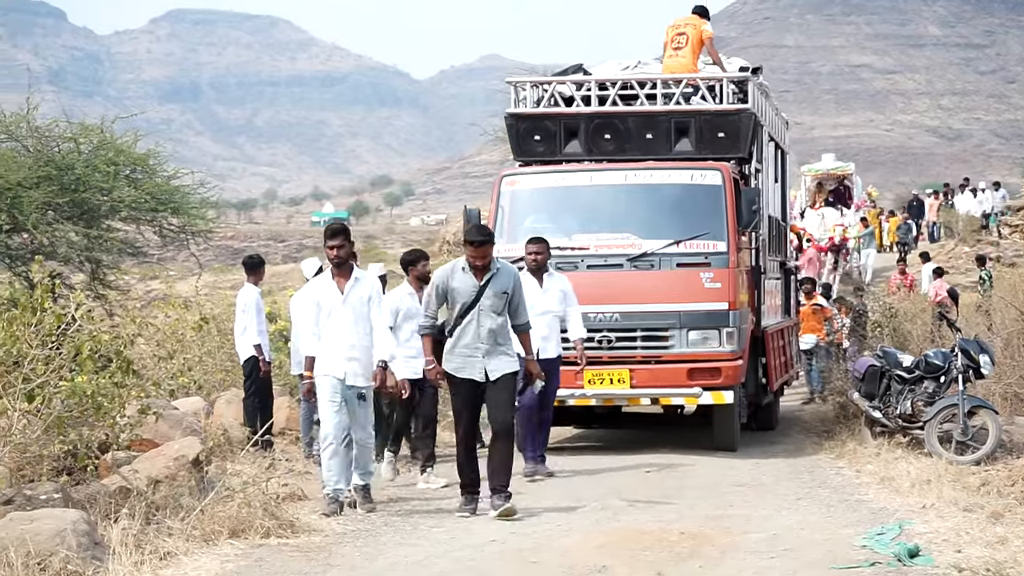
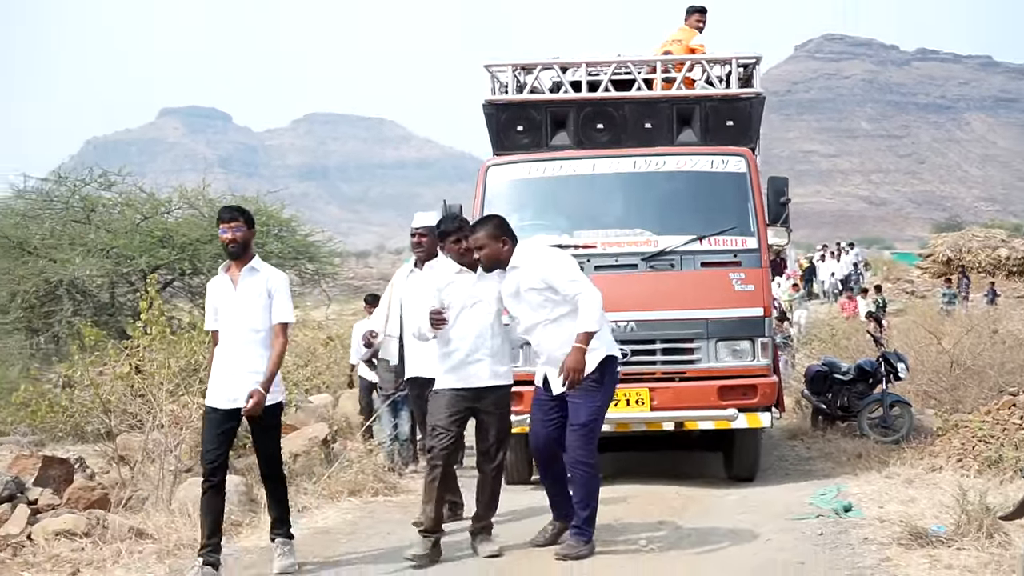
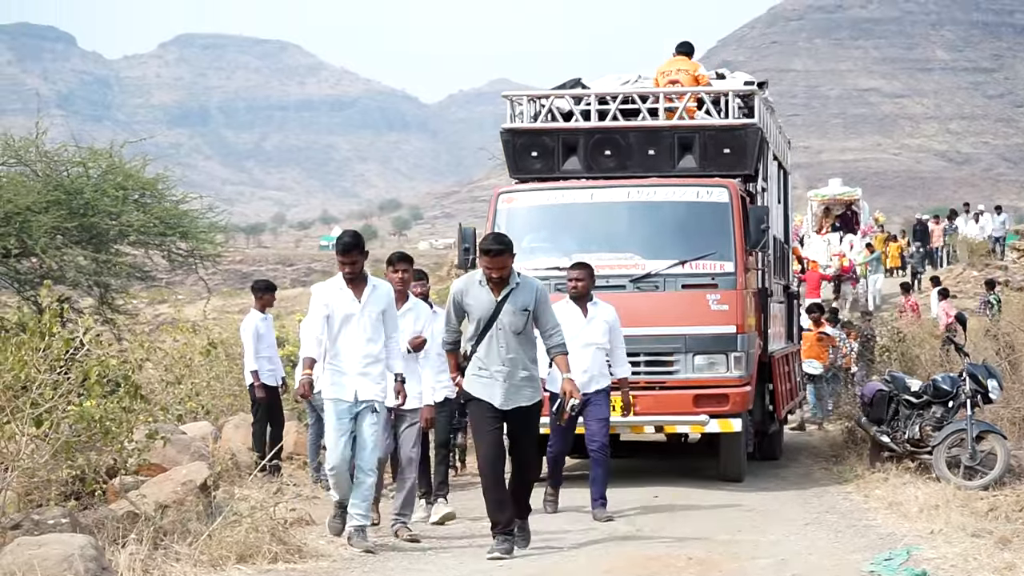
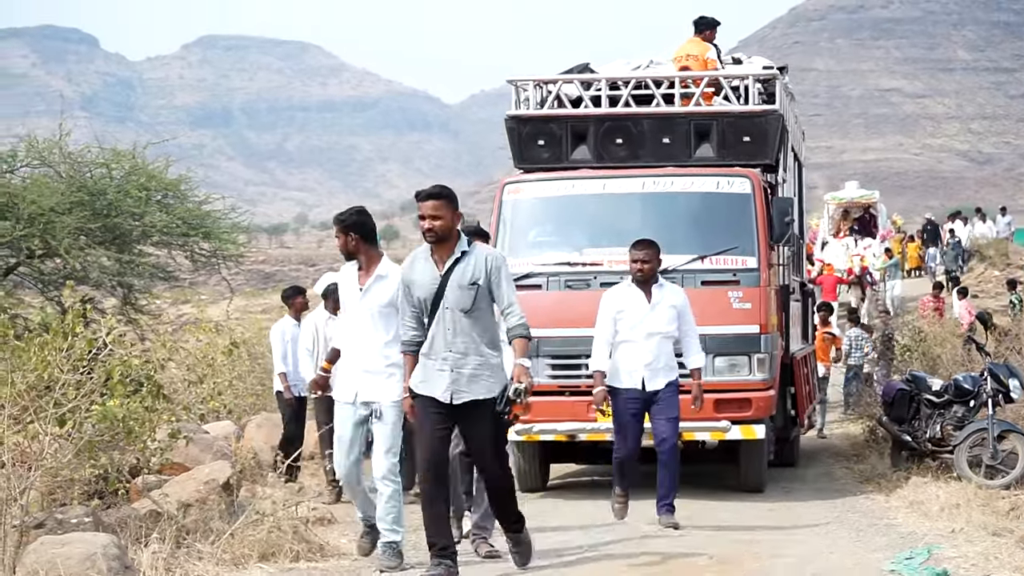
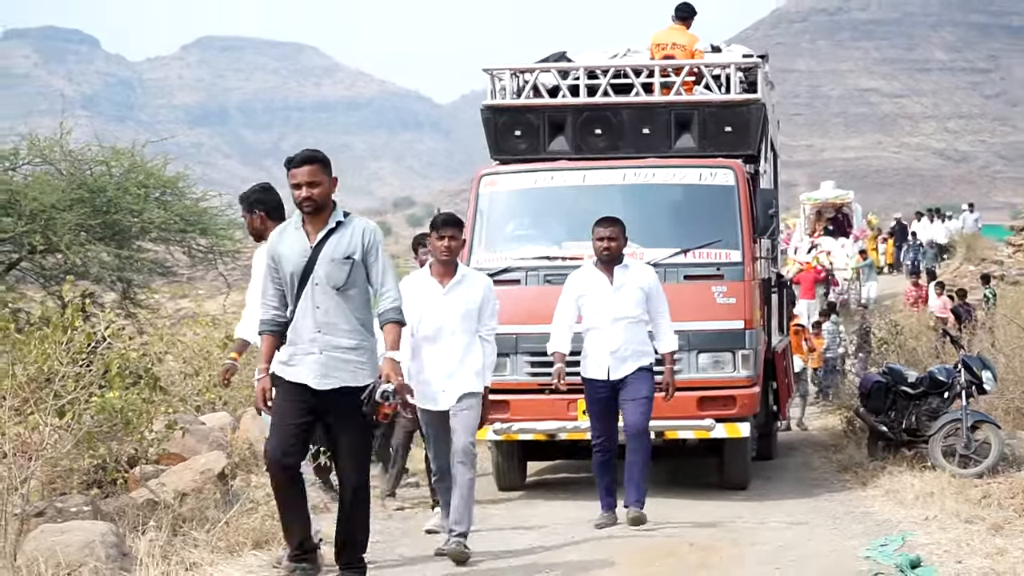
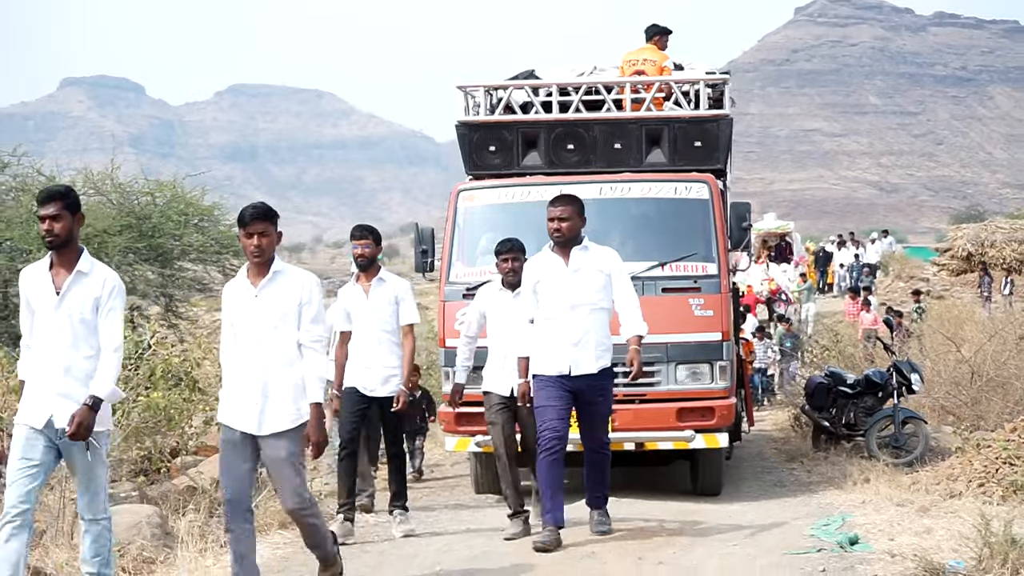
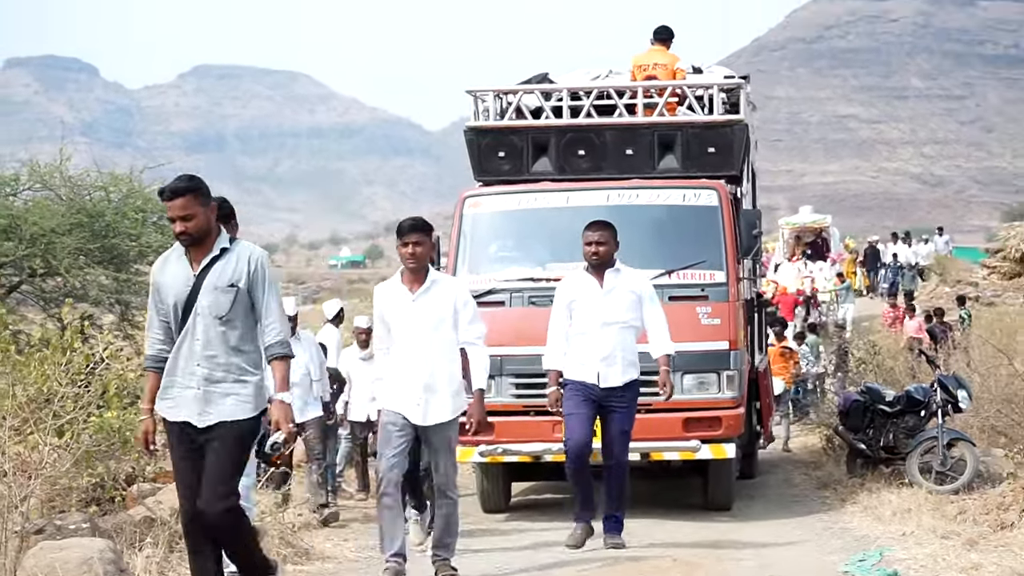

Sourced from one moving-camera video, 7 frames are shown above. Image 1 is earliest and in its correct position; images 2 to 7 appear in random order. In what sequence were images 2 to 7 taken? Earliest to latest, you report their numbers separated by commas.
3, 4, 5, 7, 6, 2
